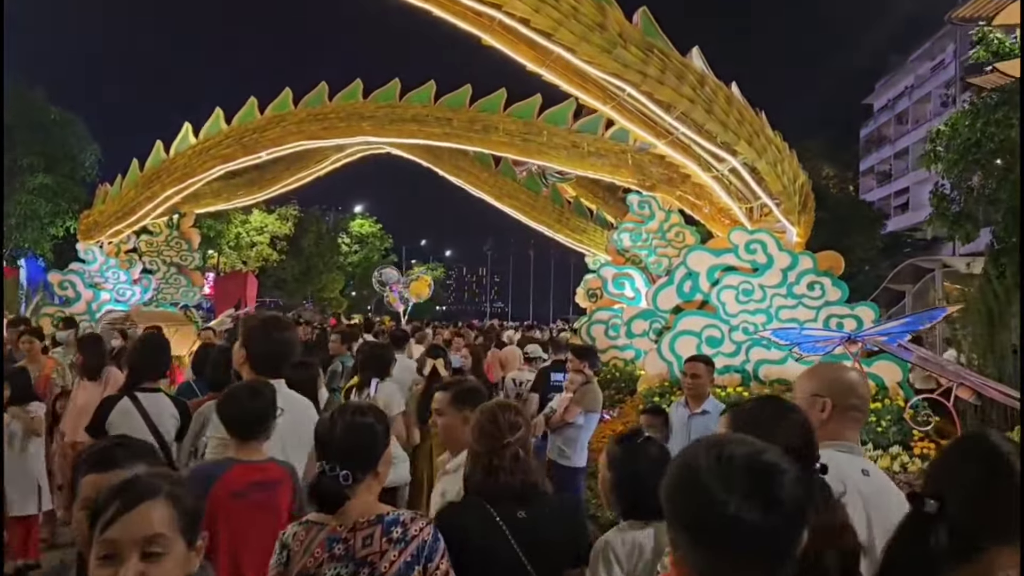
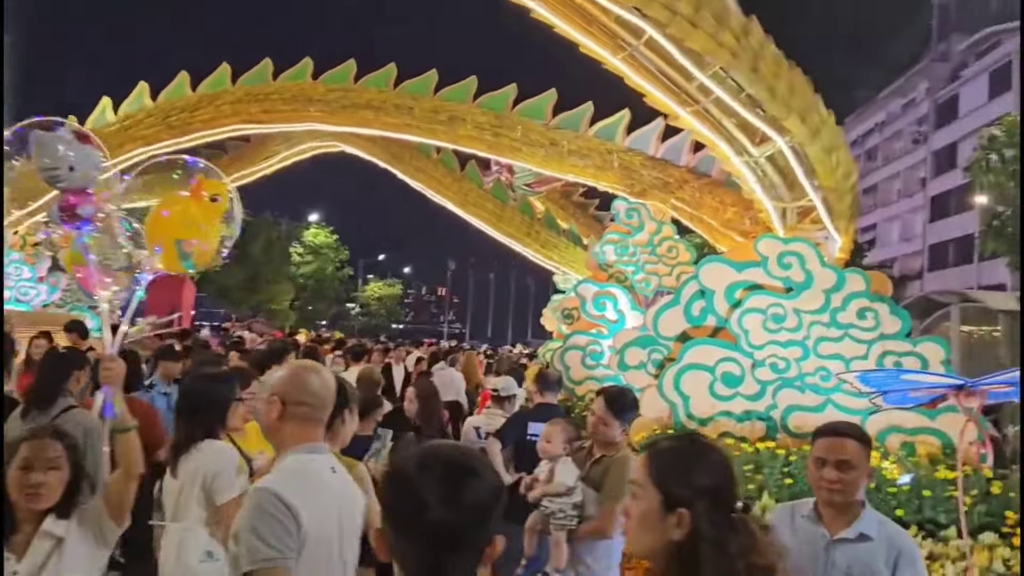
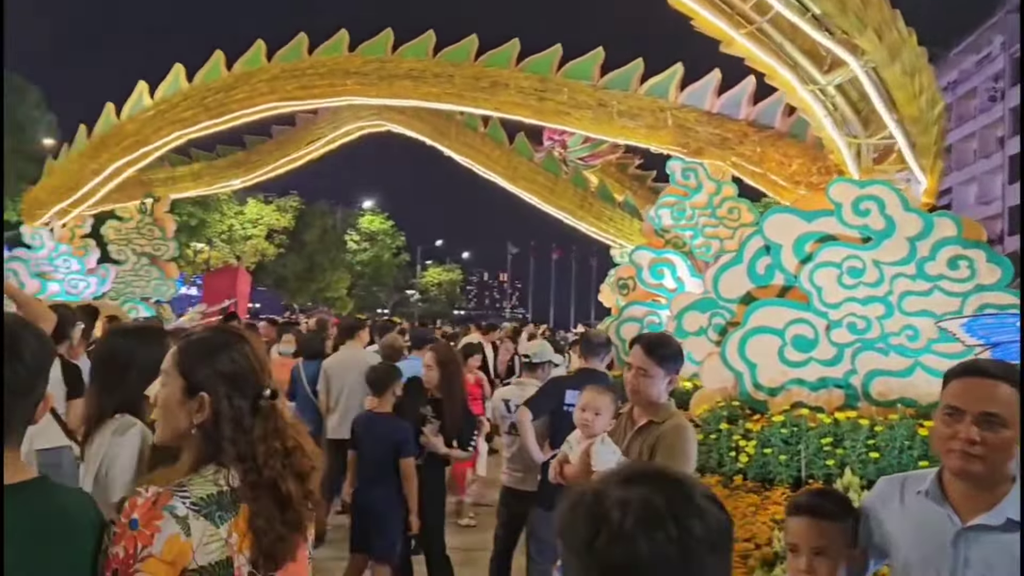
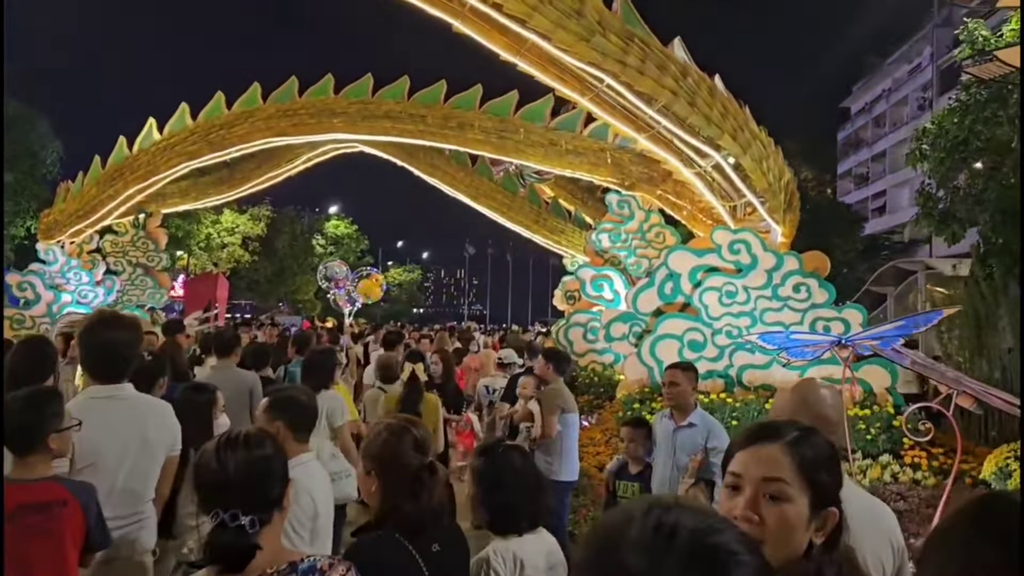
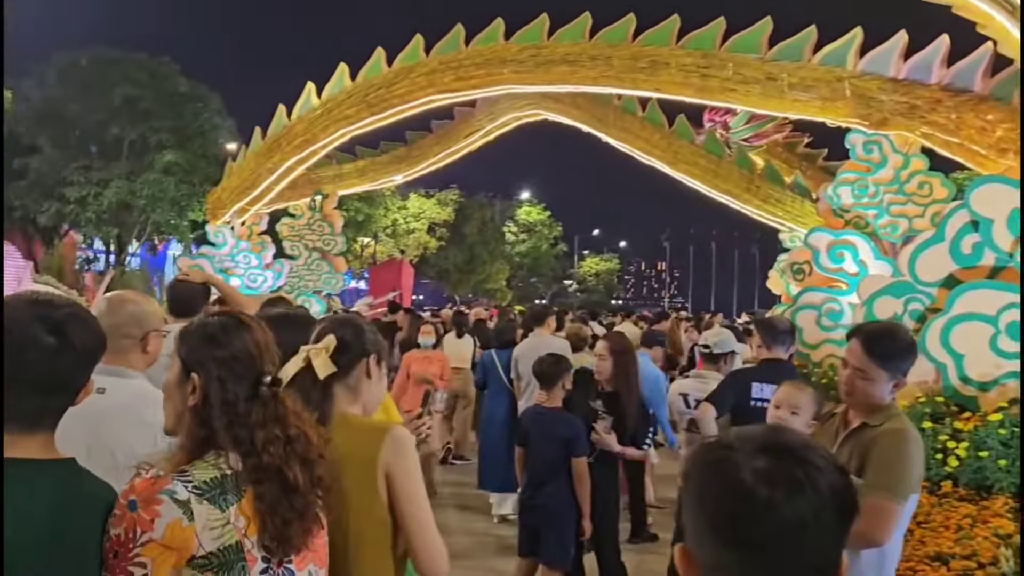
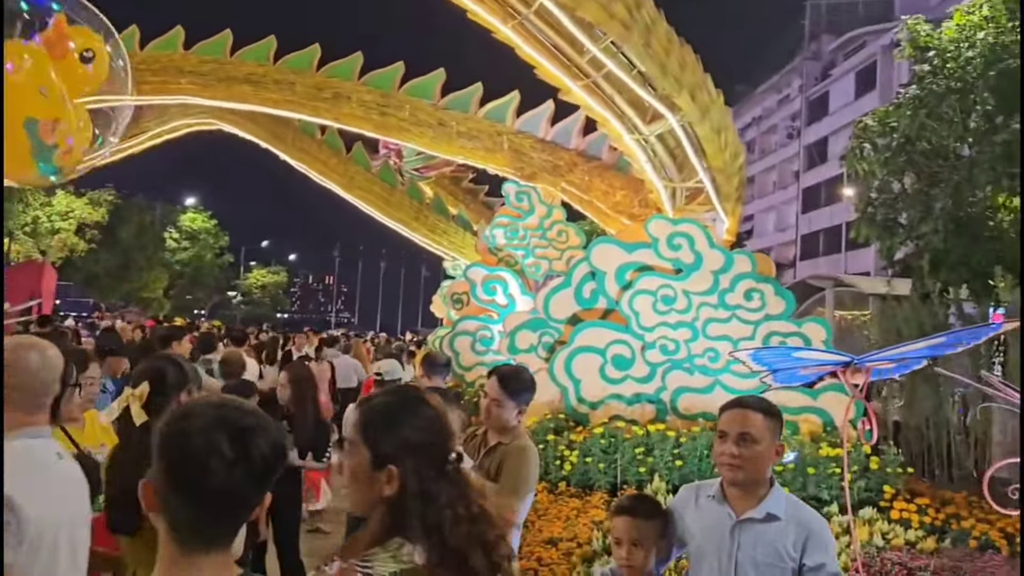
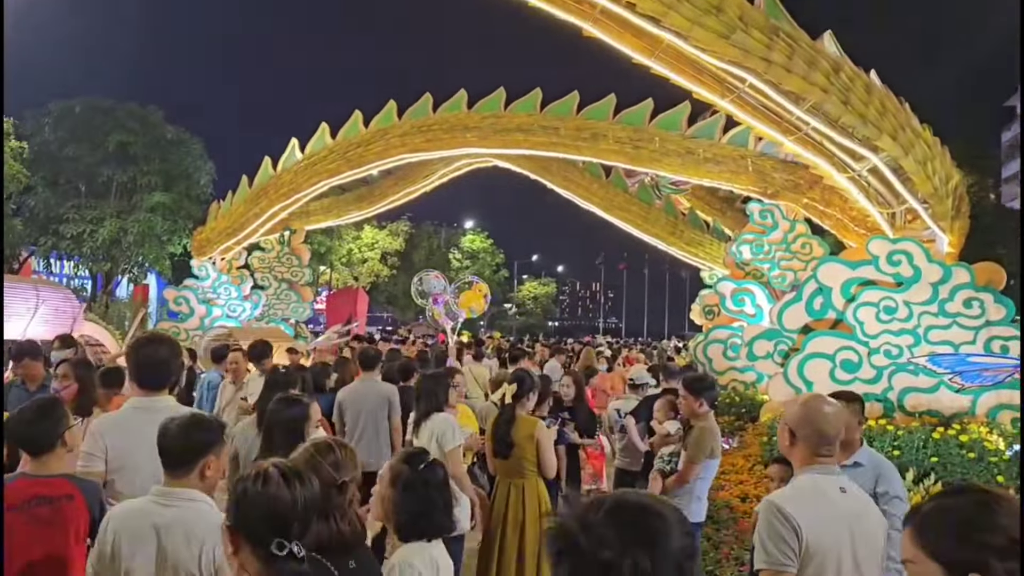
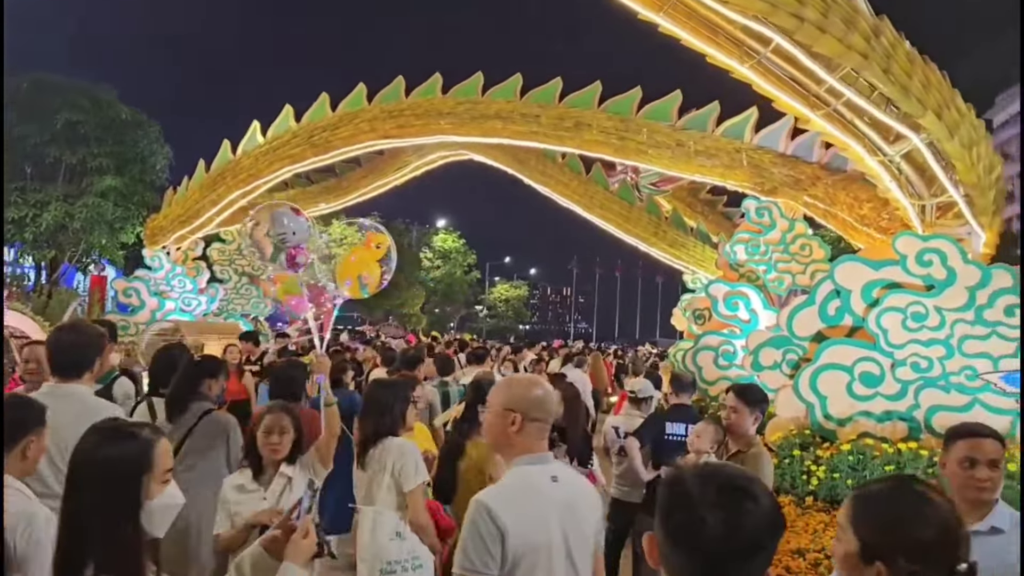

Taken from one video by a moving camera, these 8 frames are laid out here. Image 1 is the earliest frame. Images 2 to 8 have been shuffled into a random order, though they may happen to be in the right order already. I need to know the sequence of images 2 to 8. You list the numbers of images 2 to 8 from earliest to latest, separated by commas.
4, 7, 8, 2, 6, 3, 5
